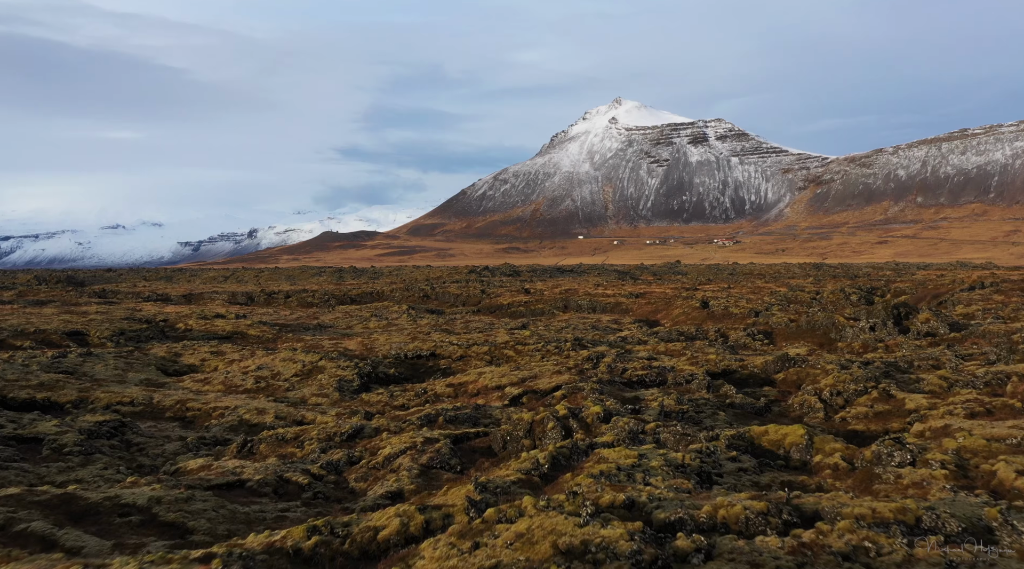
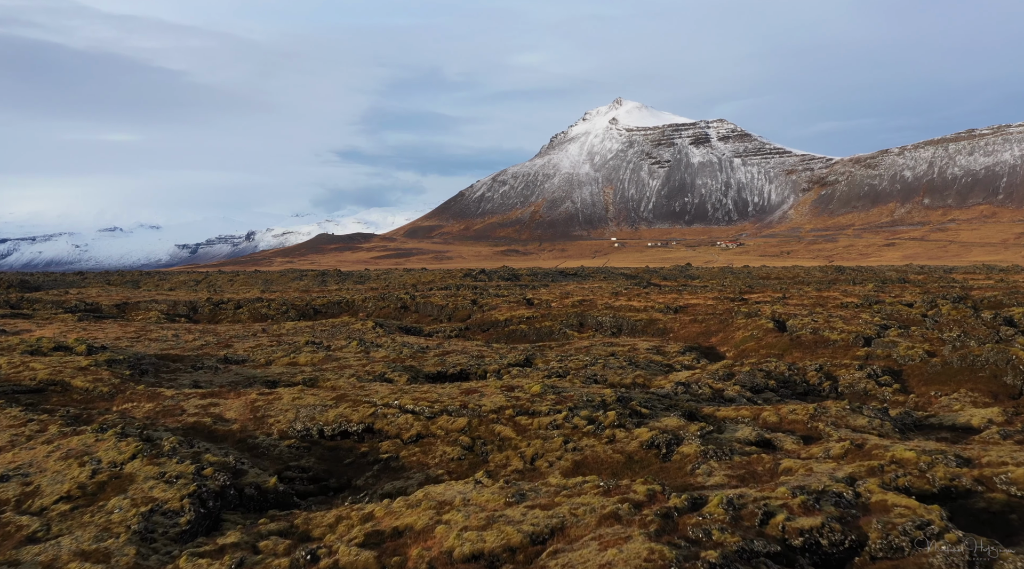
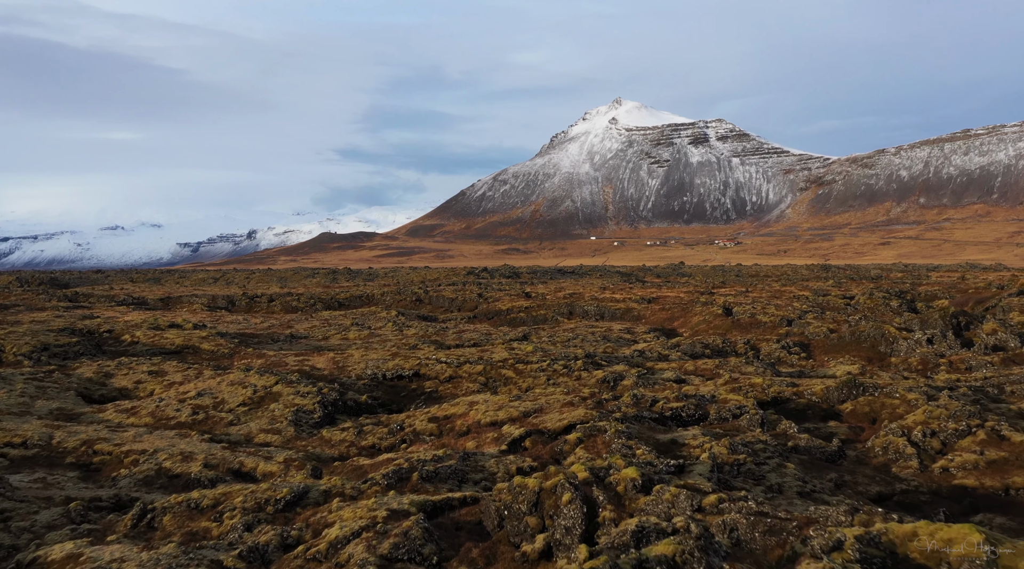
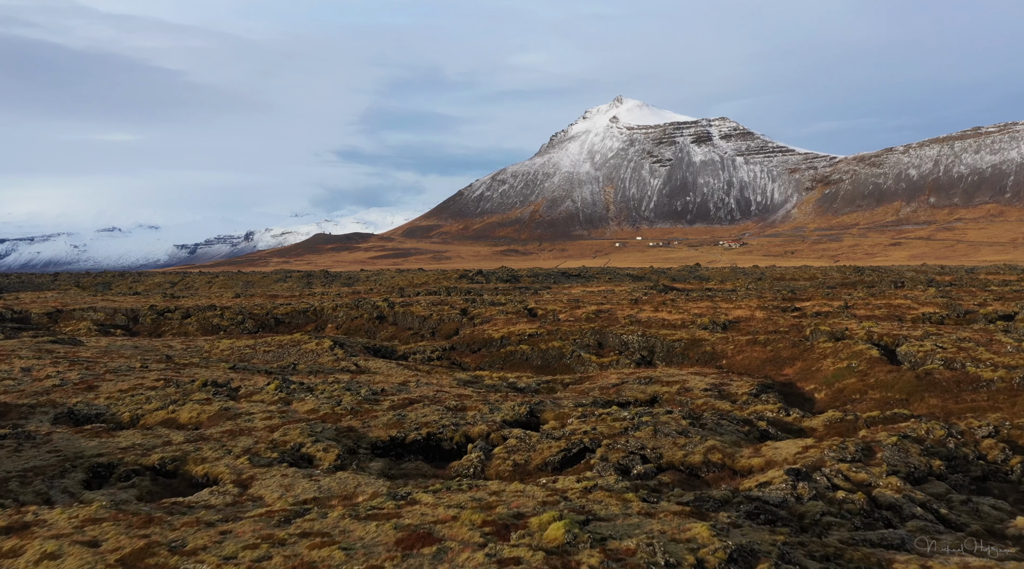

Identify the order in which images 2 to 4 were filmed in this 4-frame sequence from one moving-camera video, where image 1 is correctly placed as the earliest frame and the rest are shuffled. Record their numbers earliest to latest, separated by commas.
3, 2, 4
